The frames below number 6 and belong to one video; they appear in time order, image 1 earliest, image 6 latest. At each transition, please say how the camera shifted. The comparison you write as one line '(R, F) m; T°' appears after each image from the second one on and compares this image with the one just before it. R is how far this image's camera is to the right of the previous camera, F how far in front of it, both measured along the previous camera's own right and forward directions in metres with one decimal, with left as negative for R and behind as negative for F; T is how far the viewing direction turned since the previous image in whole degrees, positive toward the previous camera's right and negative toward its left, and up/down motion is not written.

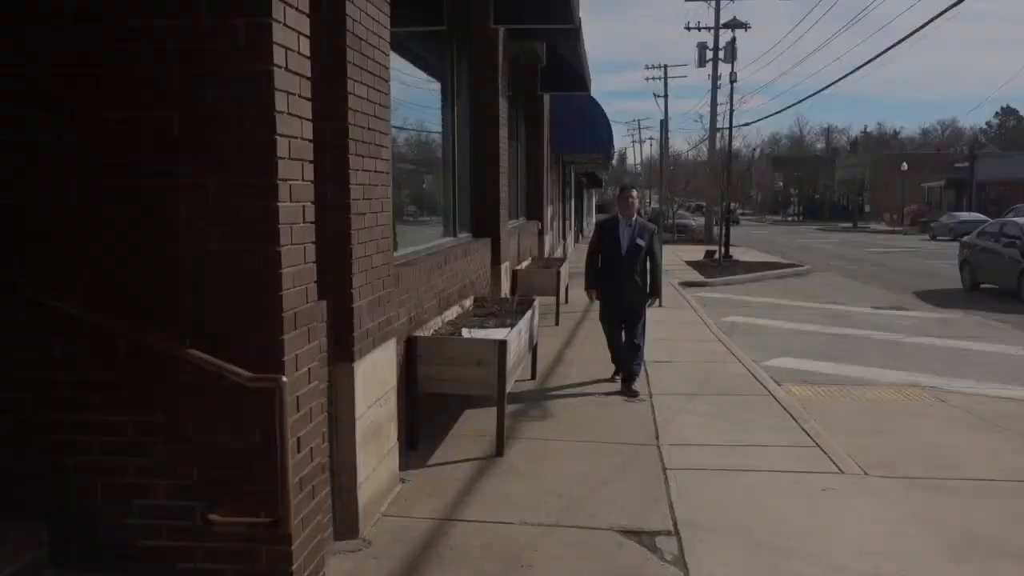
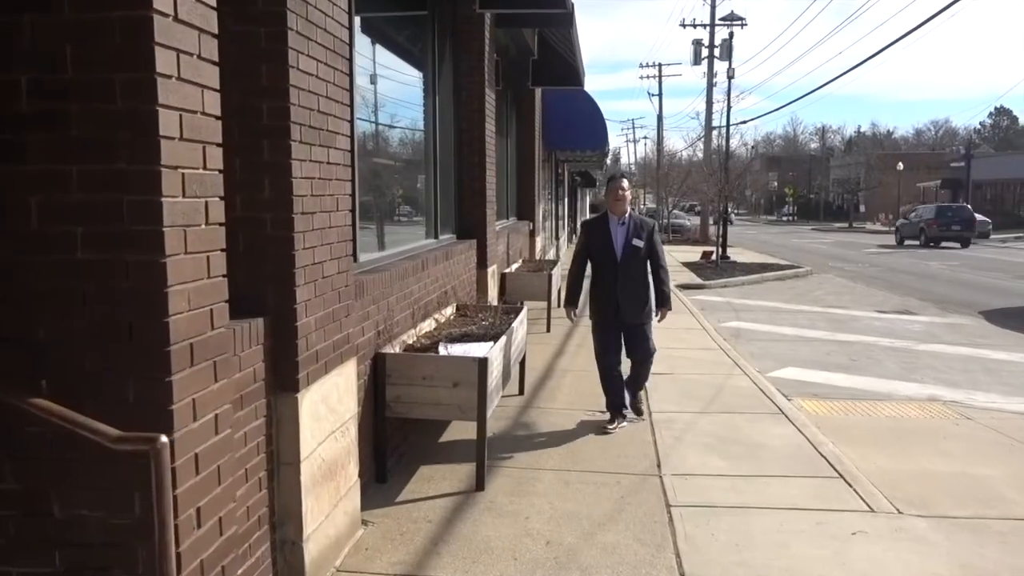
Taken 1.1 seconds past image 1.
(+0.1, +0.7) m; 0°
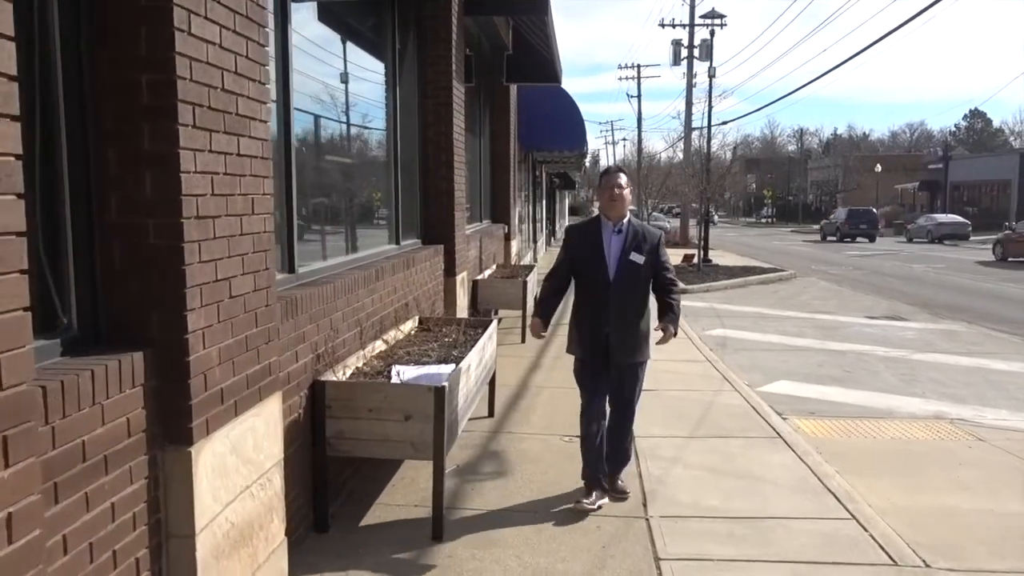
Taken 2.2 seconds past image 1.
(+0.1, +0.7) m; +1°
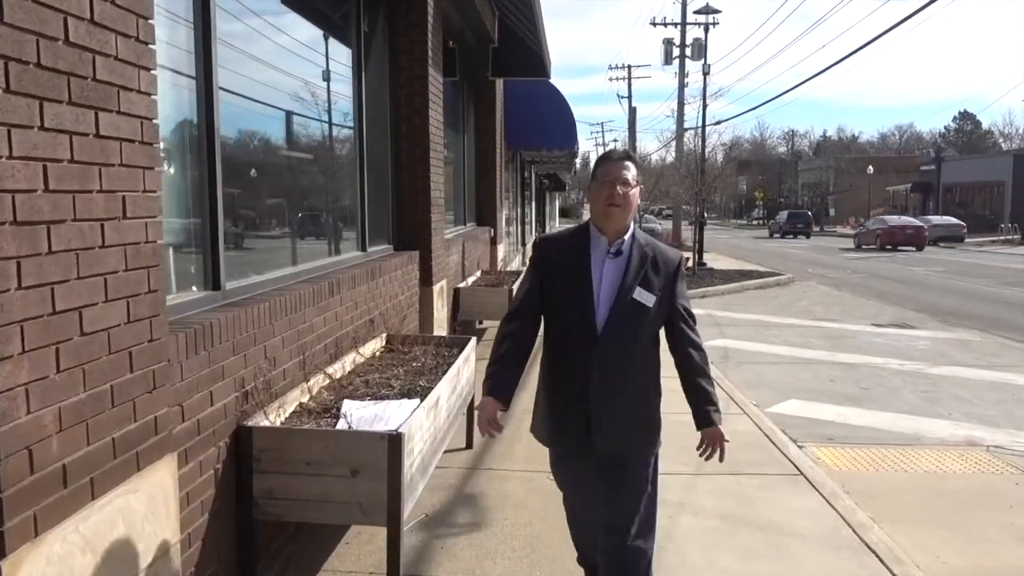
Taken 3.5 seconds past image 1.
(+0.1, +0.8) m; +1°
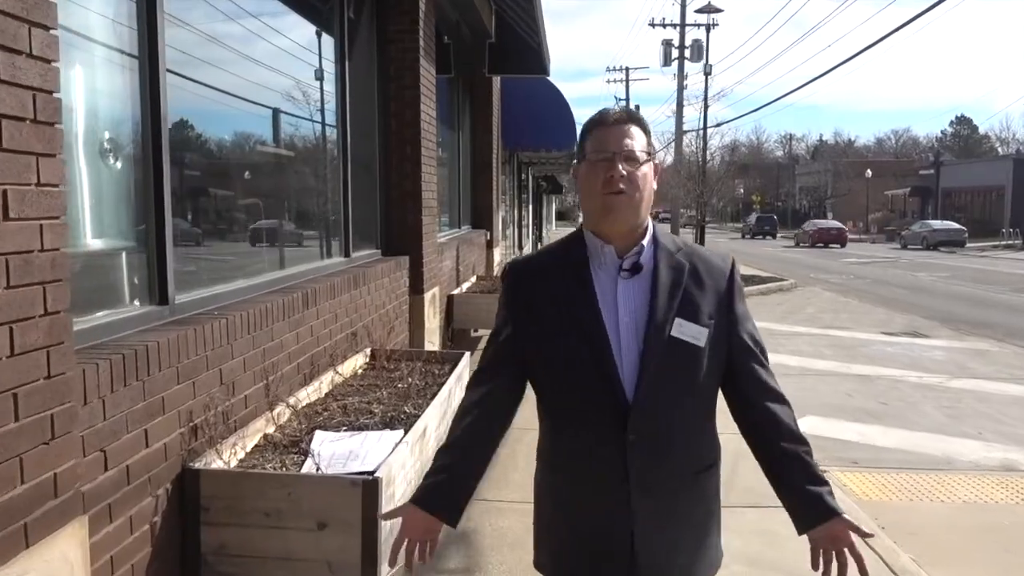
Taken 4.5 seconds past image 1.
(0.0, +0.5) m; 0°
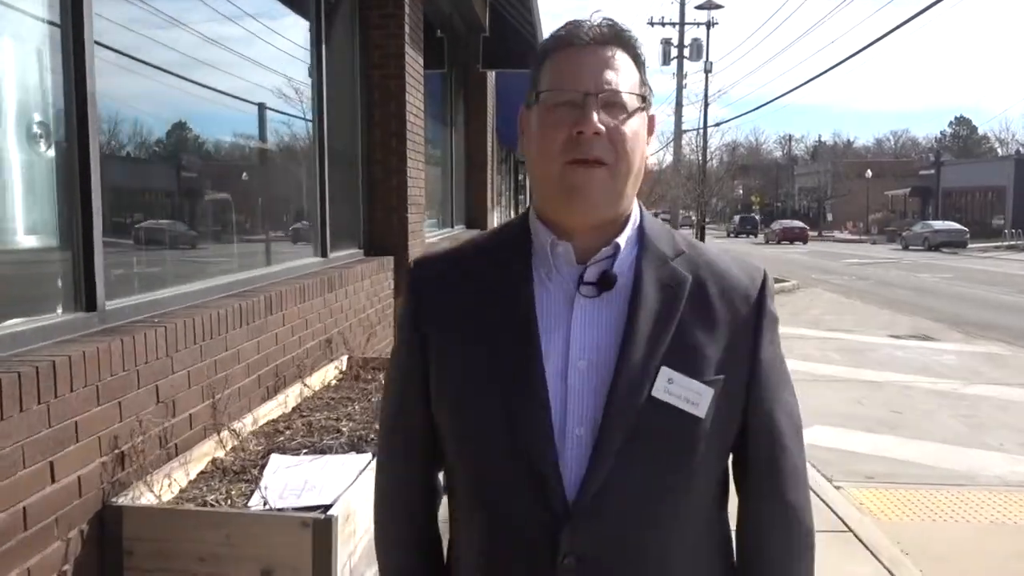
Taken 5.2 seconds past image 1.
(+0.1, +0.4) m; 0°
